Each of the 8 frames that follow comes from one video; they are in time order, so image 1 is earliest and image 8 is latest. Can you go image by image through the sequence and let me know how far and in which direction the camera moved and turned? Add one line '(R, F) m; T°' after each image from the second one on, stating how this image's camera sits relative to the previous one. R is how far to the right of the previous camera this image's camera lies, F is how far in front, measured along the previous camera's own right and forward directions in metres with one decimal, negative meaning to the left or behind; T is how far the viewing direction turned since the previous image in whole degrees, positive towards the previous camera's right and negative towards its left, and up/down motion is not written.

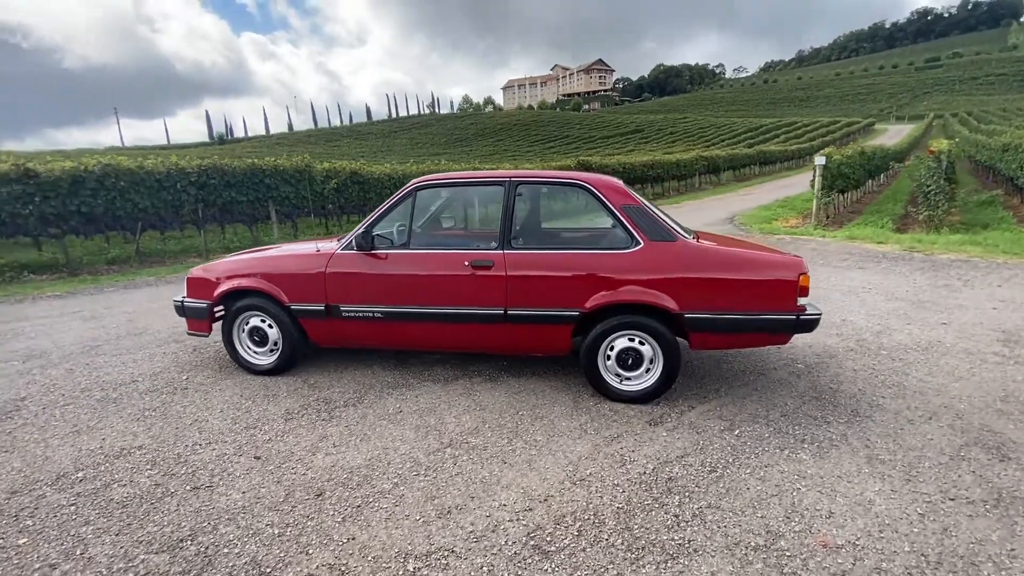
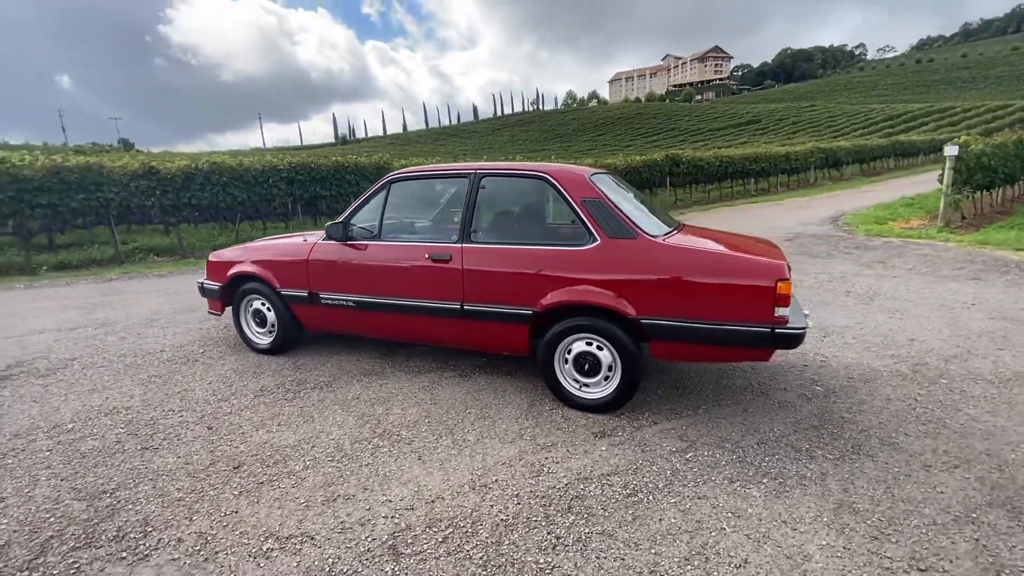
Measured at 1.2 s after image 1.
(+1.0, +0.2) m; -12°
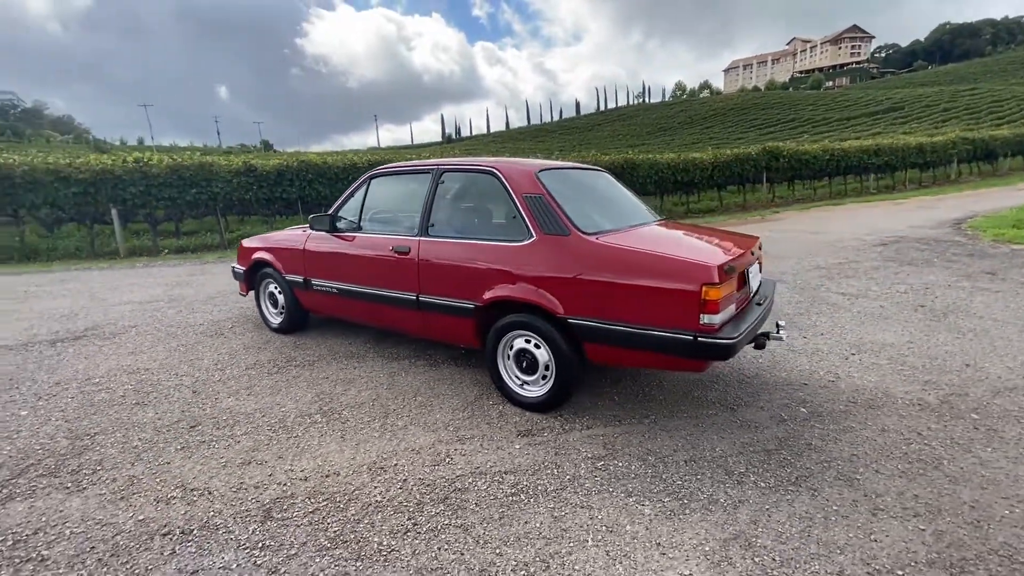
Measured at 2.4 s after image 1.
(+1.1, +0.1) m; -12°
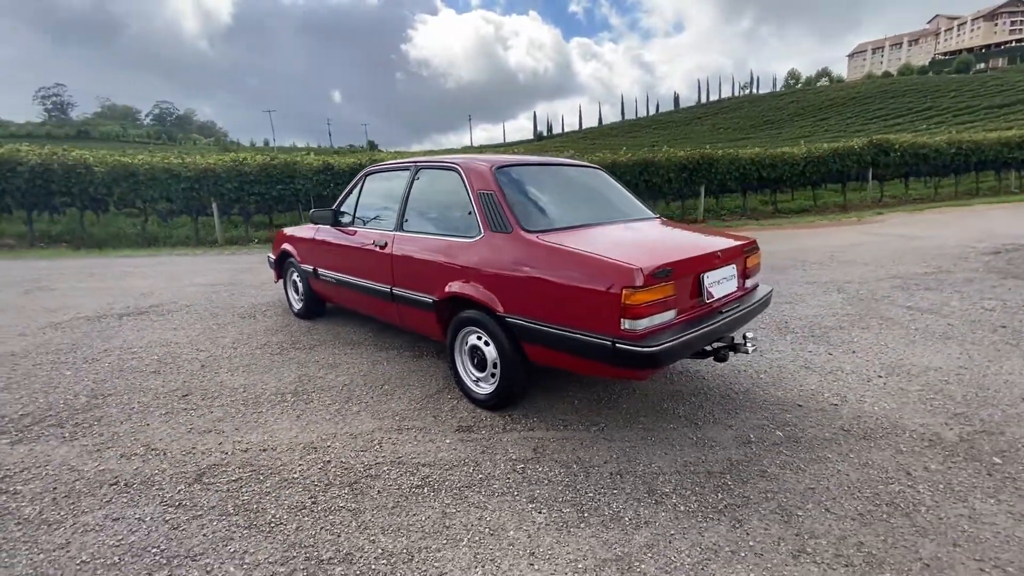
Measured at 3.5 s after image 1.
(+0.9, +0.1) m; -11°
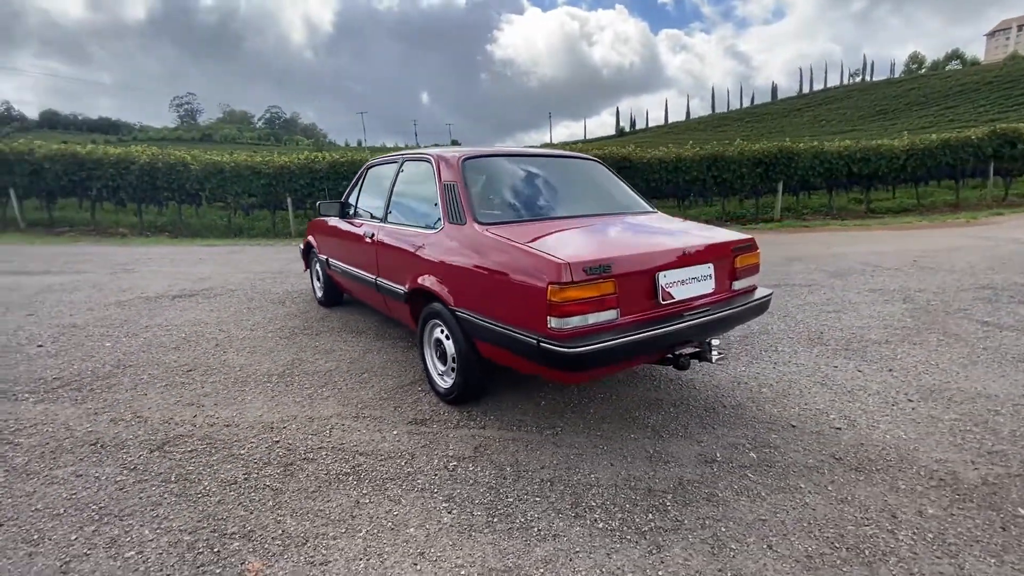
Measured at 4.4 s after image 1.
(+0.7, +0.2) m; -9°
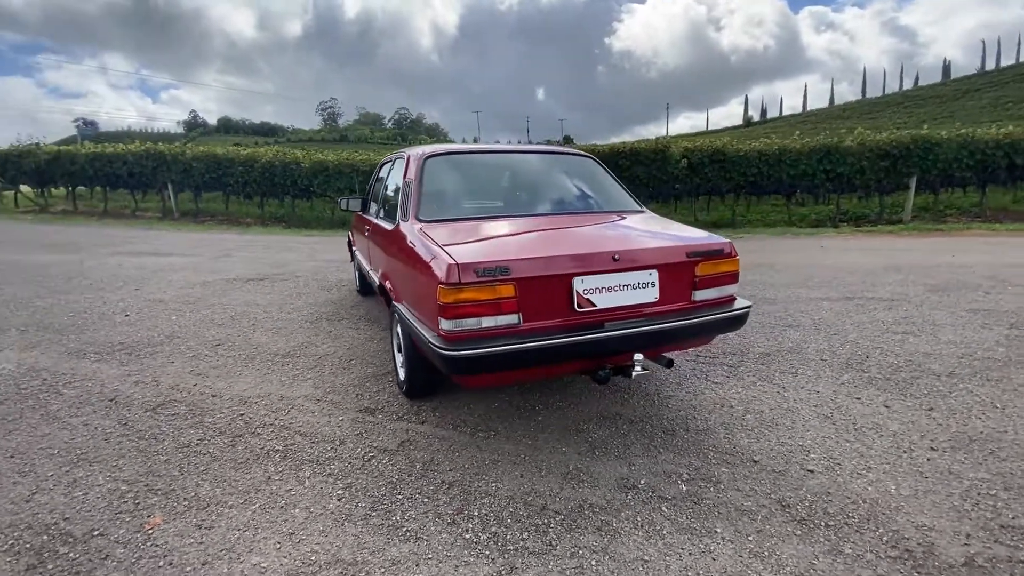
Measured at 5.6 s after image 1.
(+1.0, +0.2) m; -13°
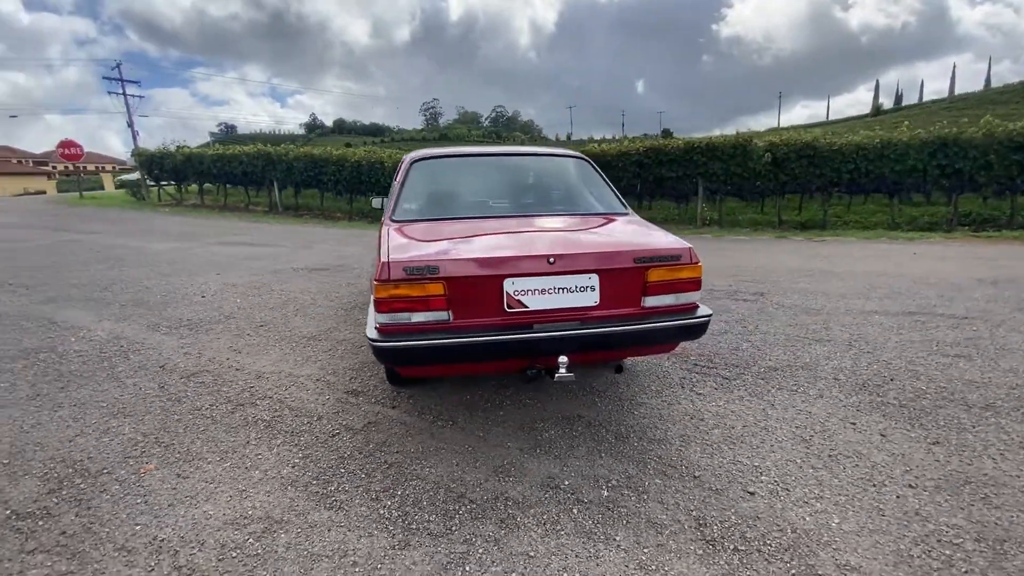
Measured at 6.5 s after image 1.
(+0.8, 0.0) m; -11°
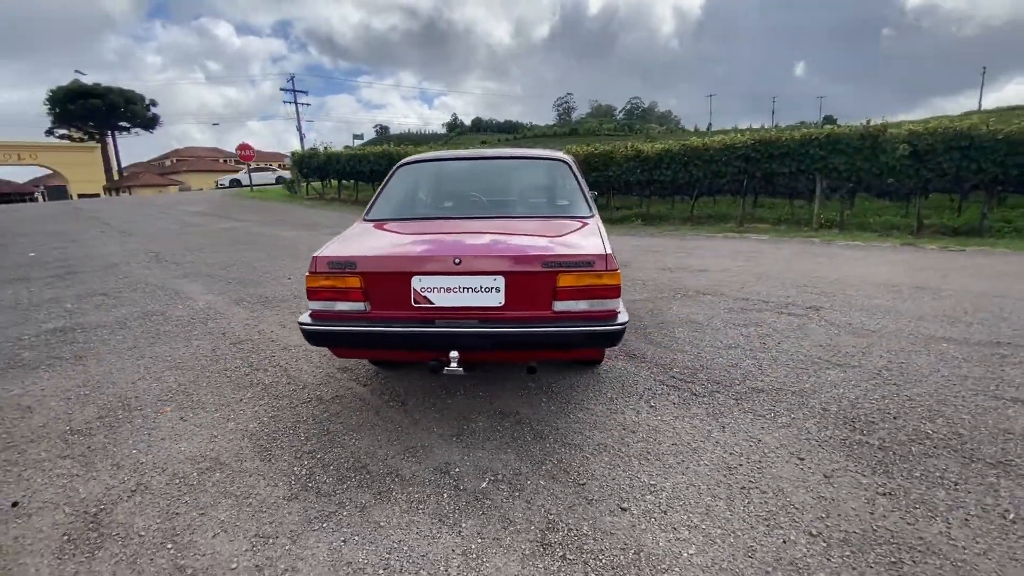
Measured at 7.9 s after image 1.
(+1.2, 0.0) m; -15°
